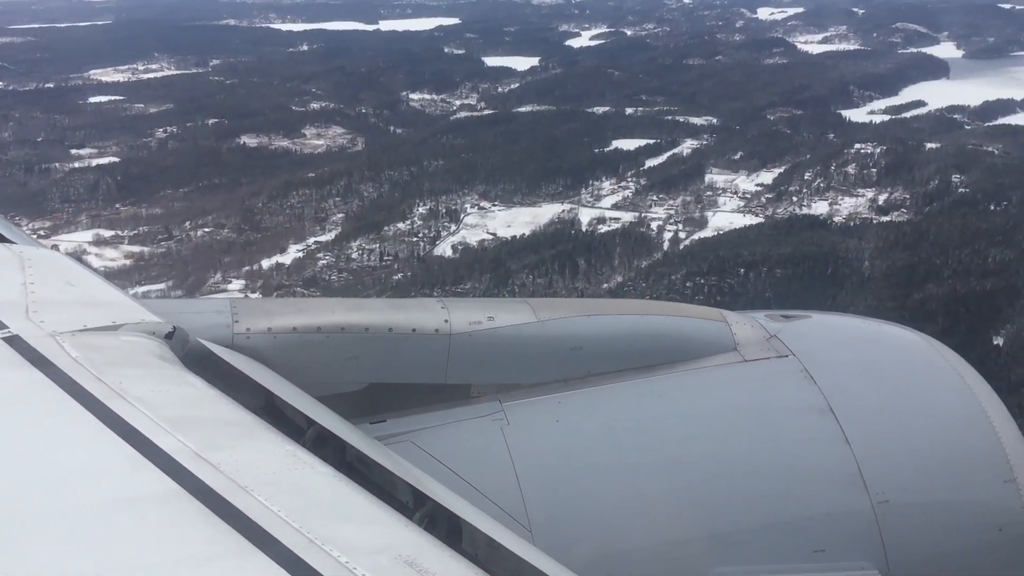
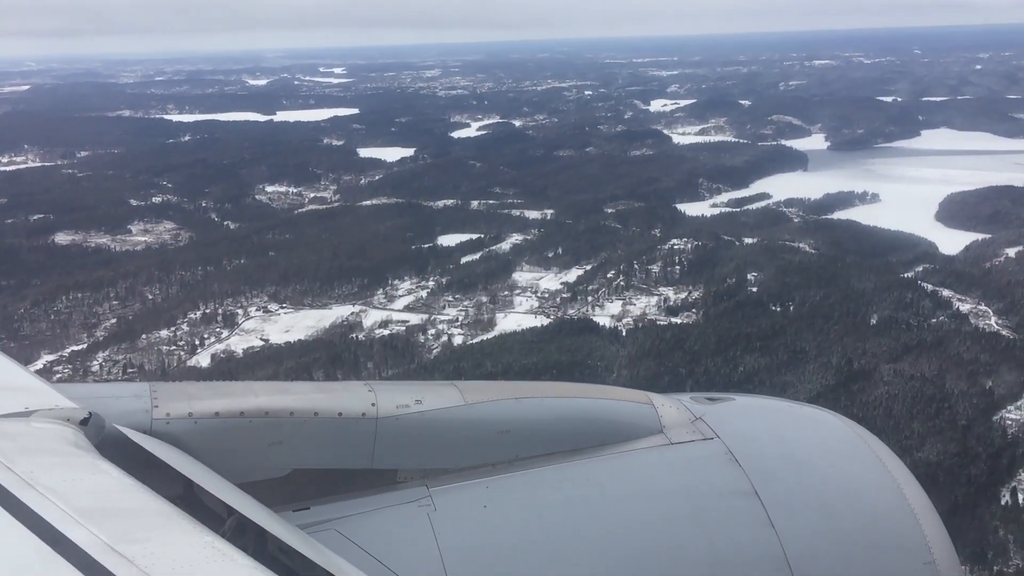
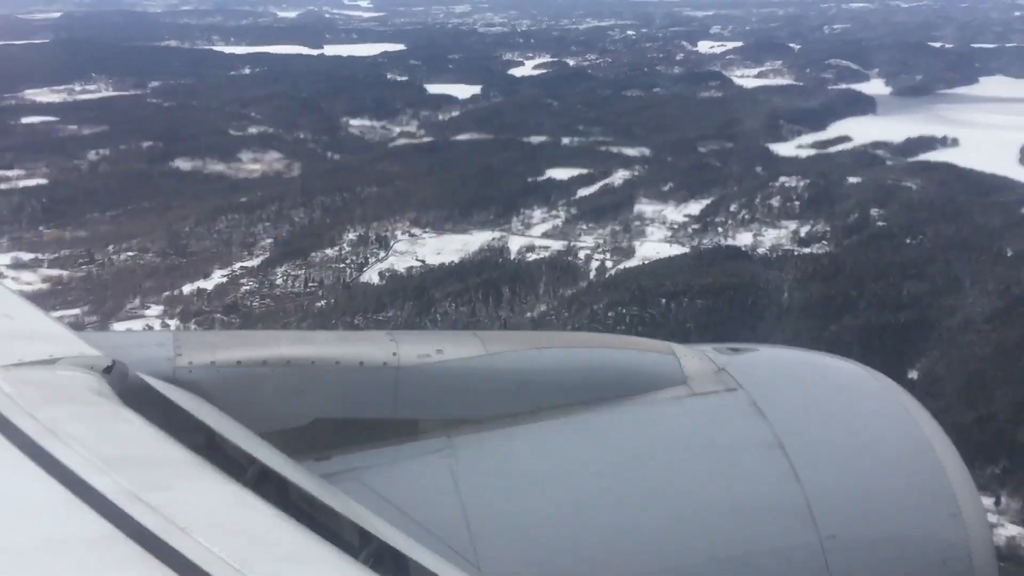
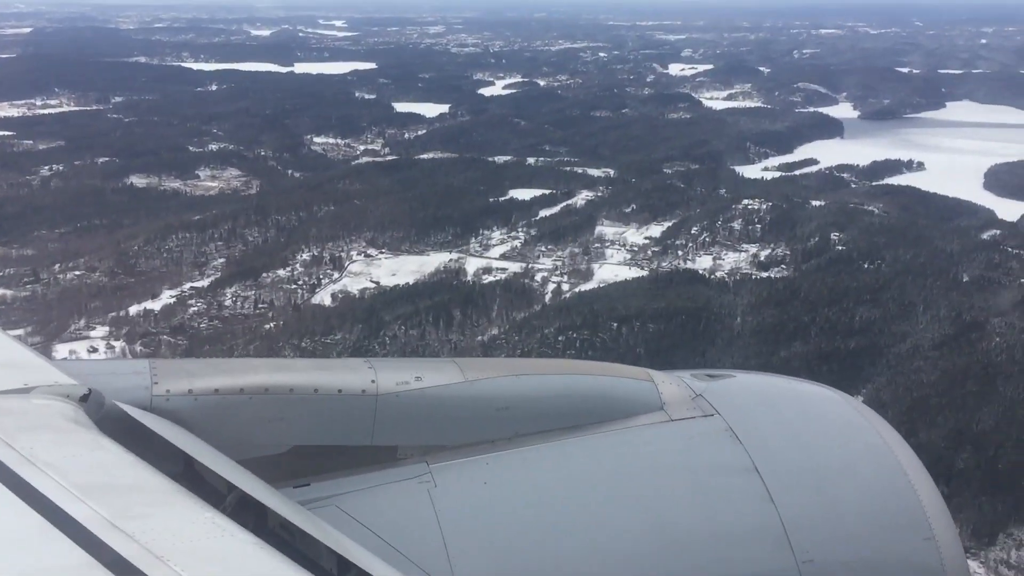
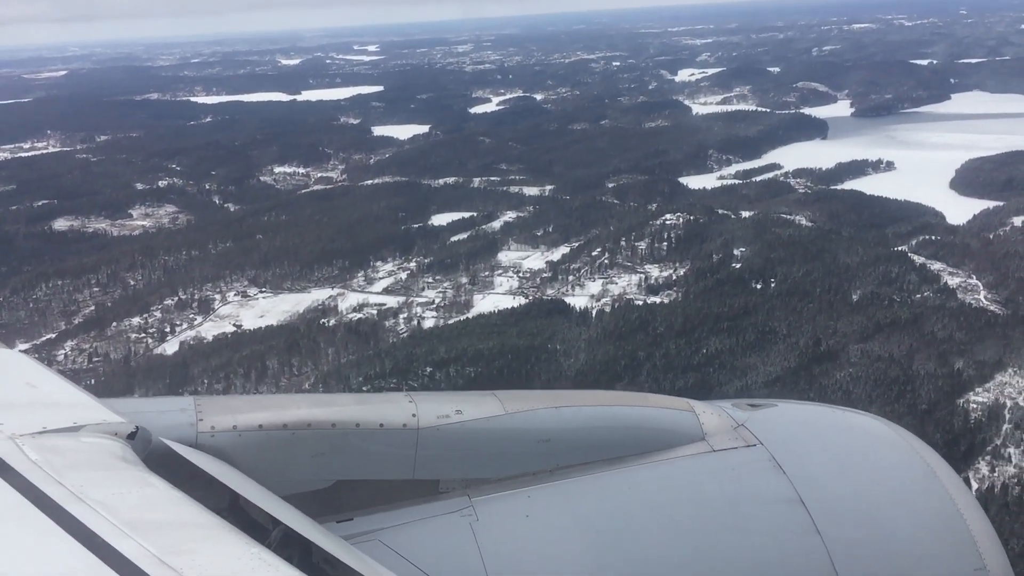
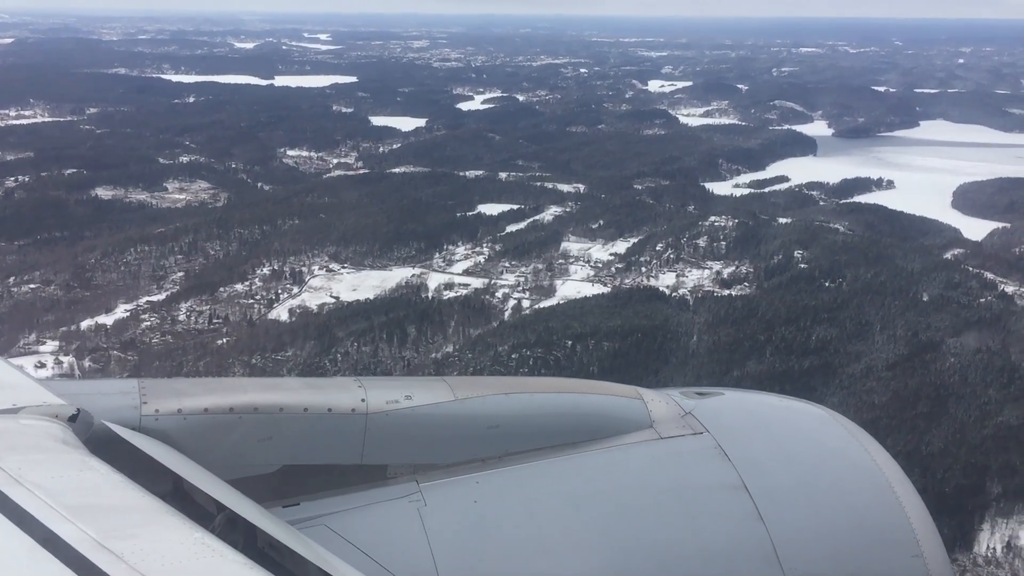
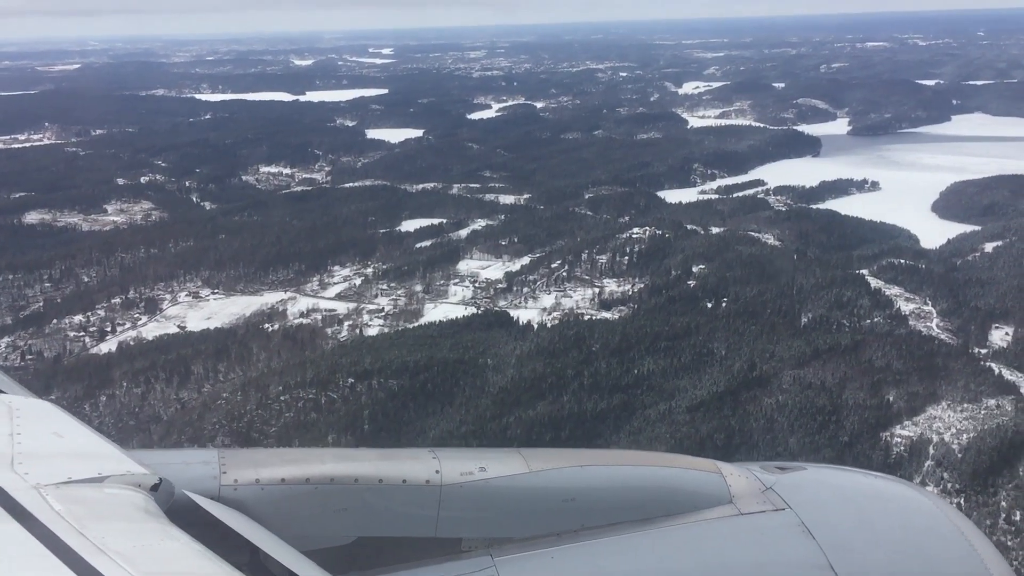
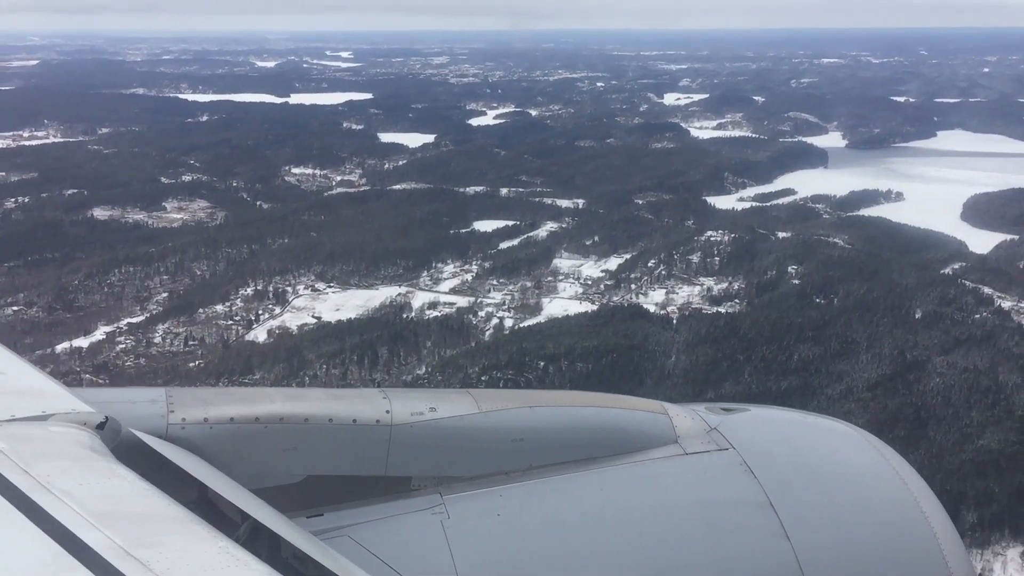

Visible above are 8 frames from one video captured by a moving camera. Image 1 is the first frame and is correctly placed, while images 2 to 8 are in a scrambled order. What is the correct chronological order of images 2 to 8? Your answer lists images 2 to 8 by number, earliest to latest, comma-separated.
3, 4, 6, 8, 2, 5, 7
